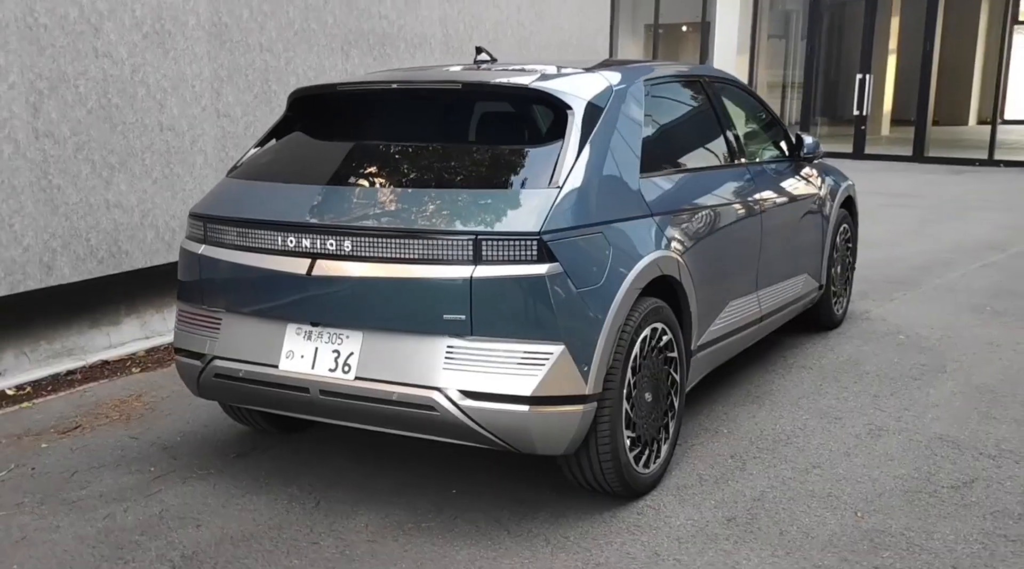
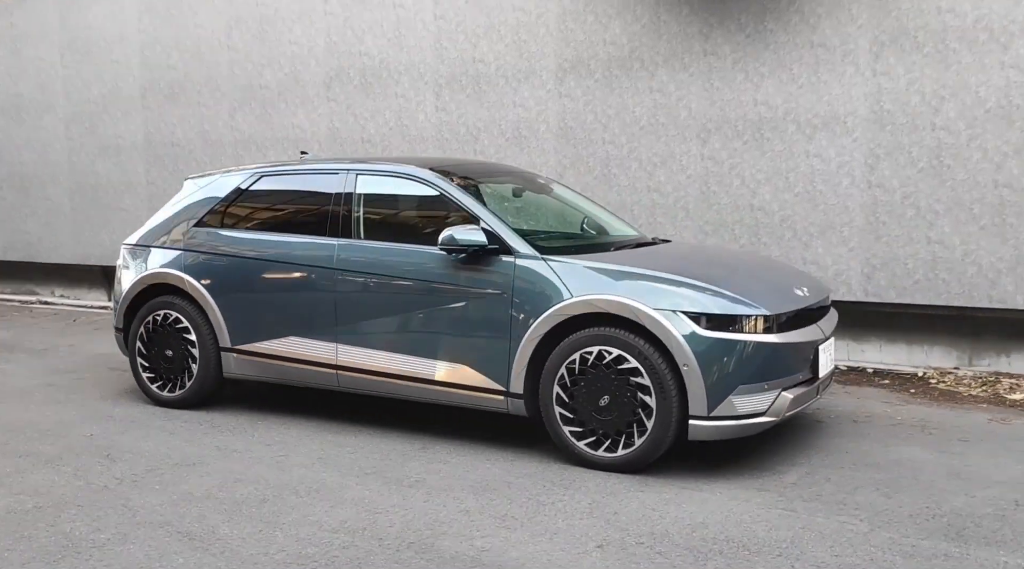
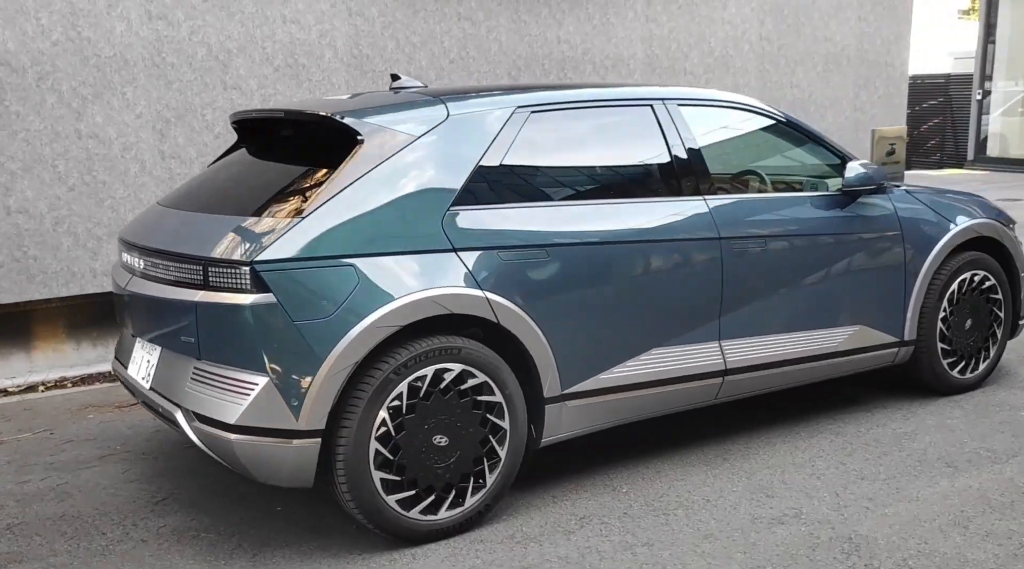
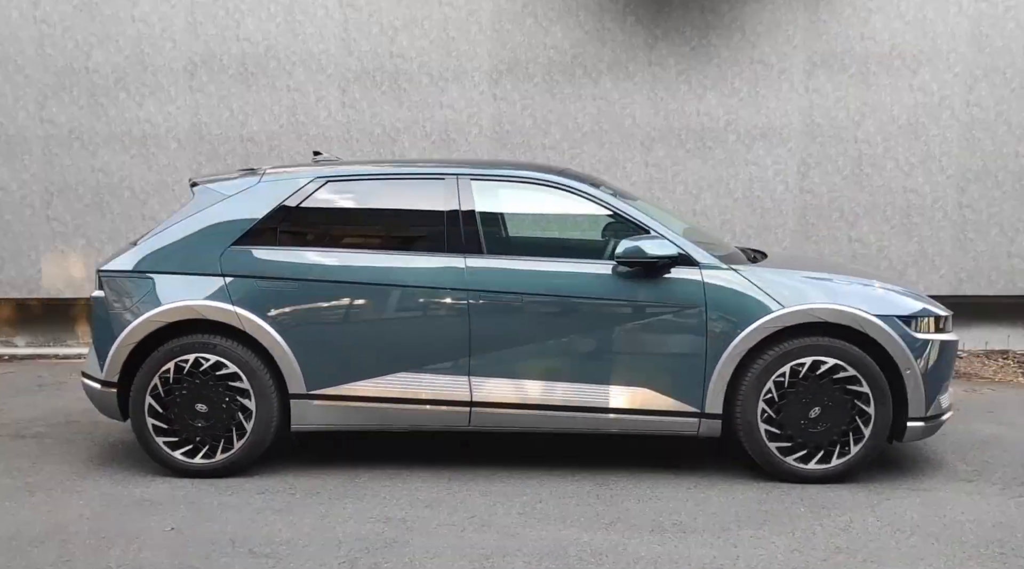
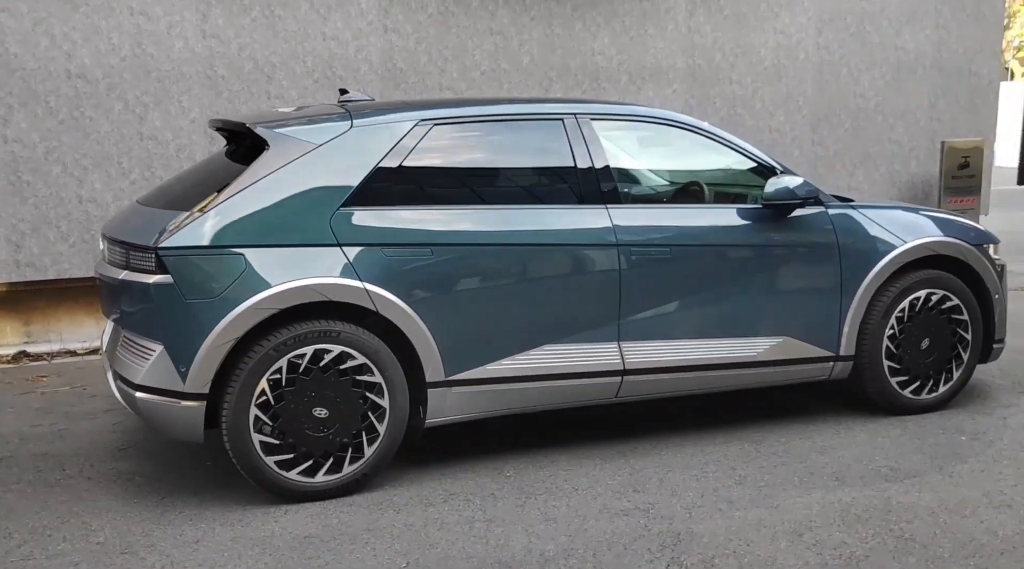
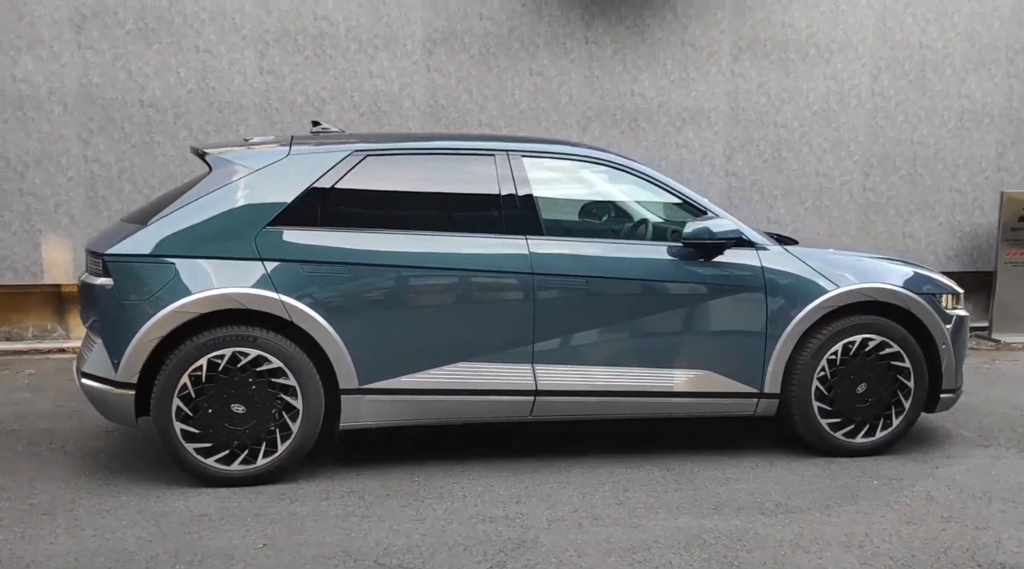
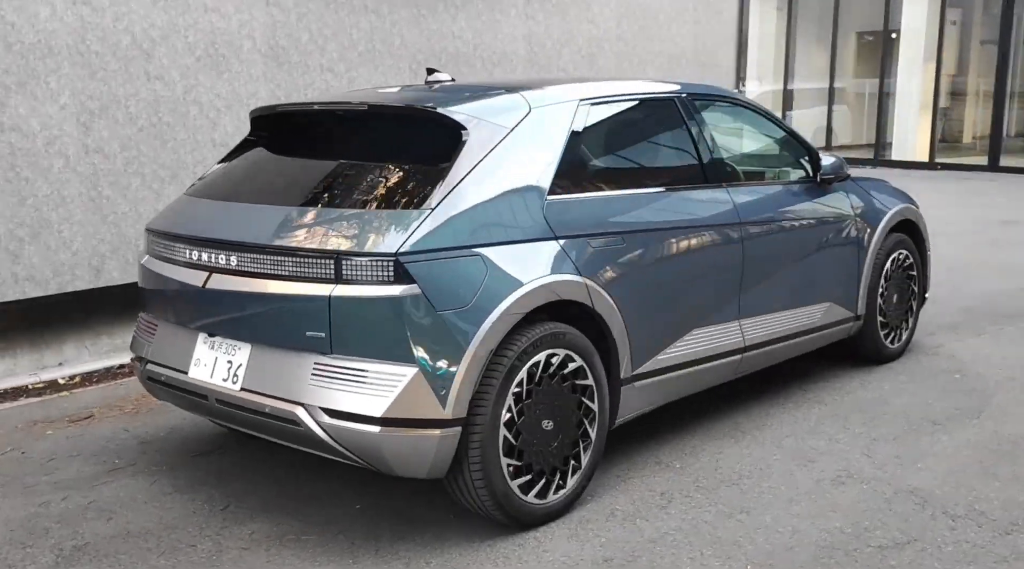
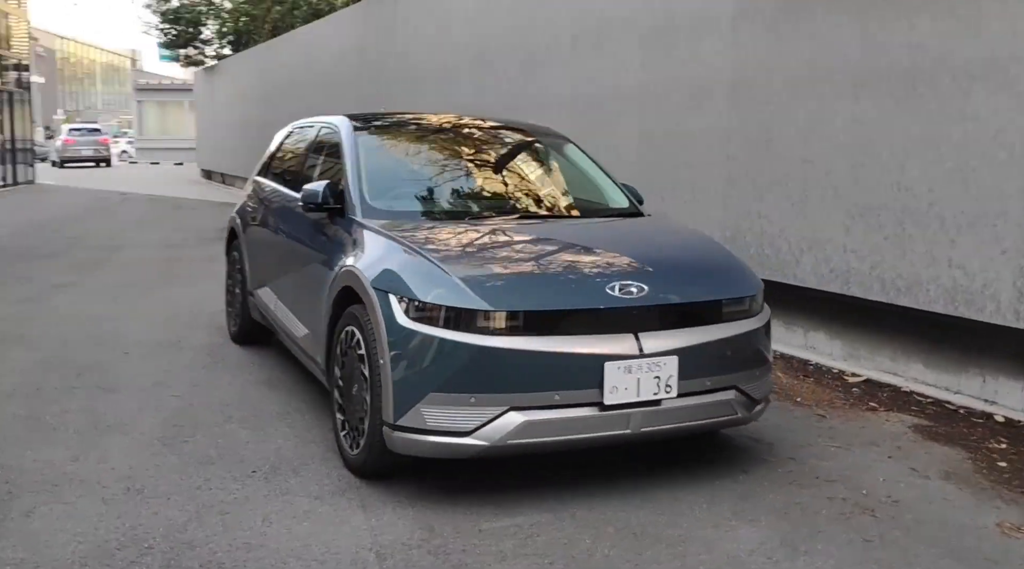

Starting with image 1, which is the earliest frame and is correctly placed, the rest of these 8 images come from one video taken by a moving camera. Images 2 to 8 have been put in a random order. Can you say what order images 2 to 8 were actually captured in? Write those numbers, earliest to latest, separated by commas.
7, 3, 5, 6, 4, 2, 8
